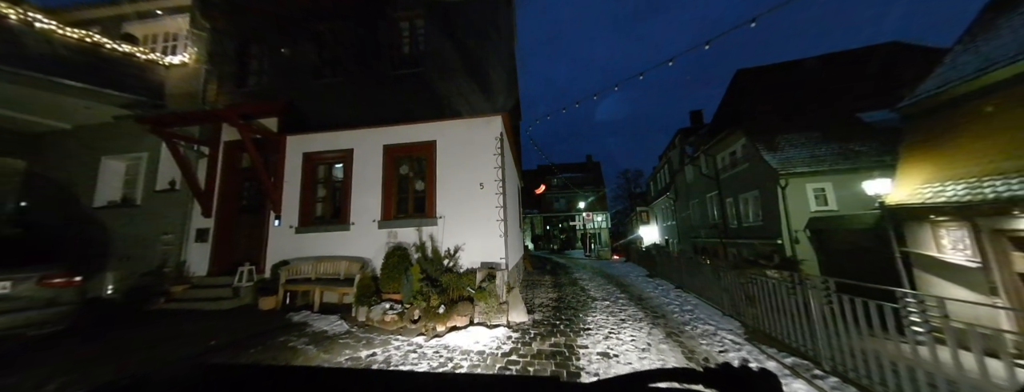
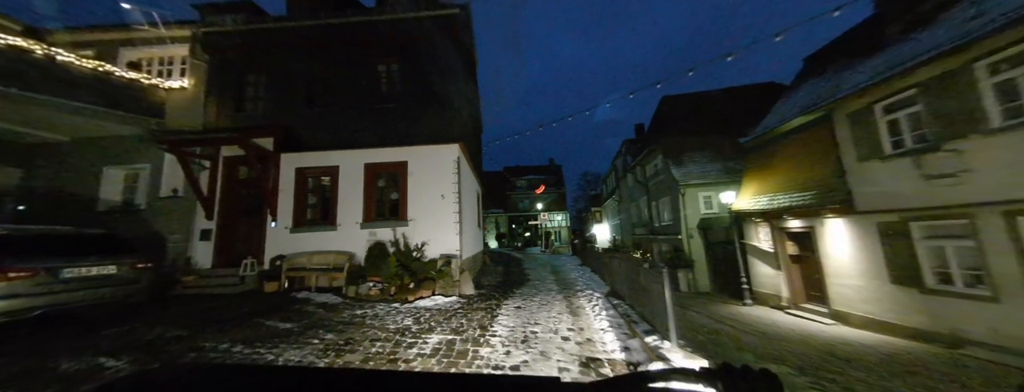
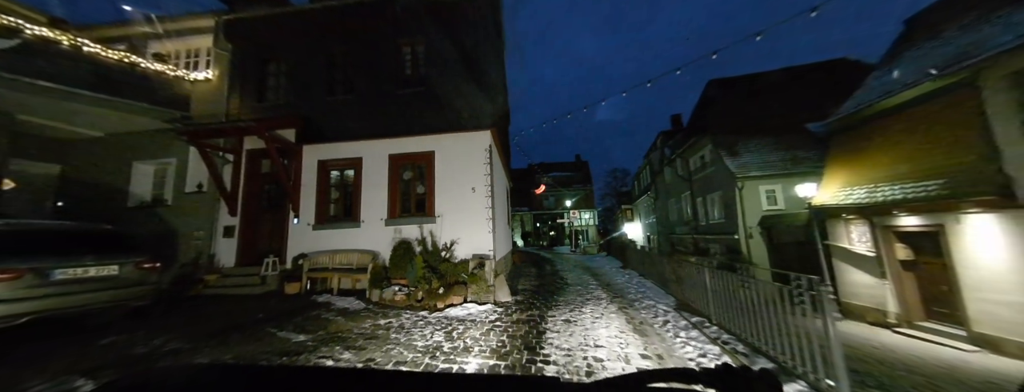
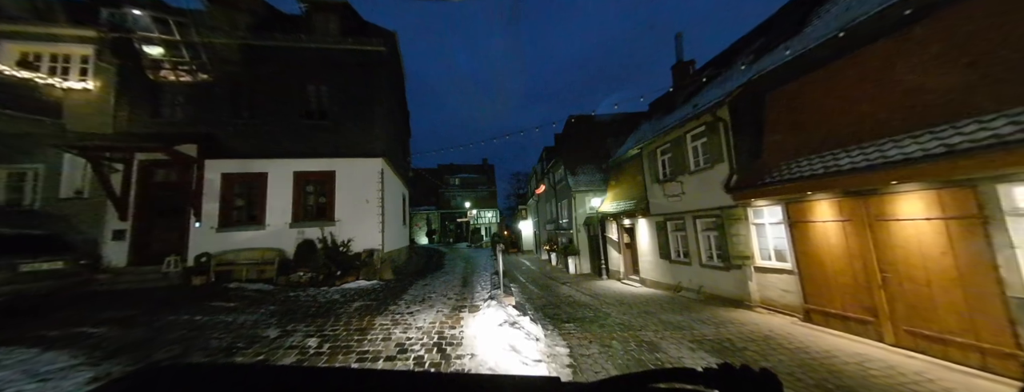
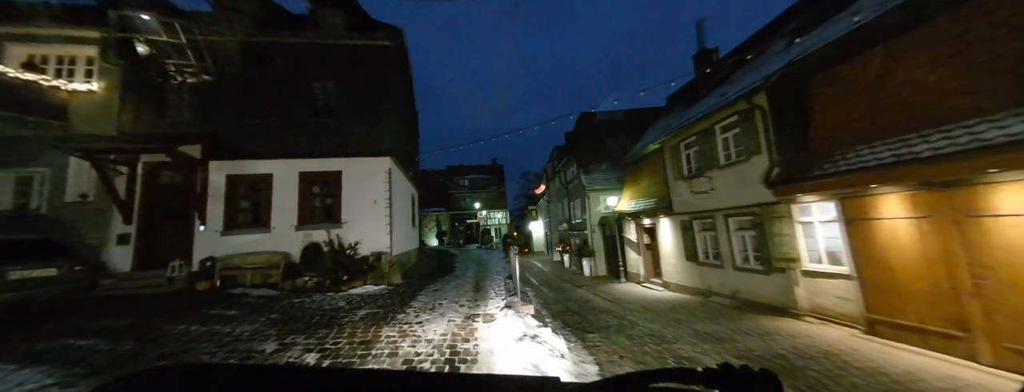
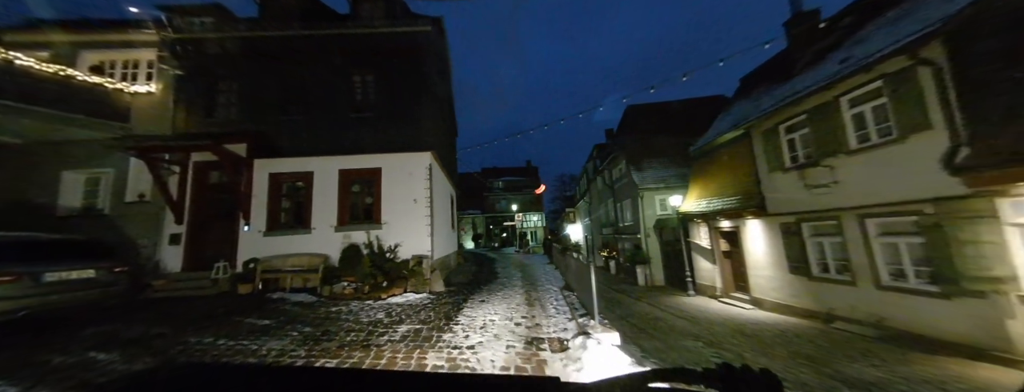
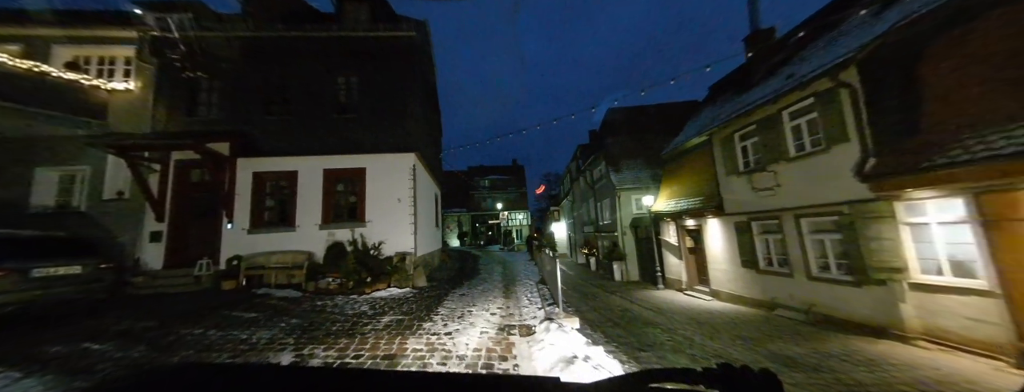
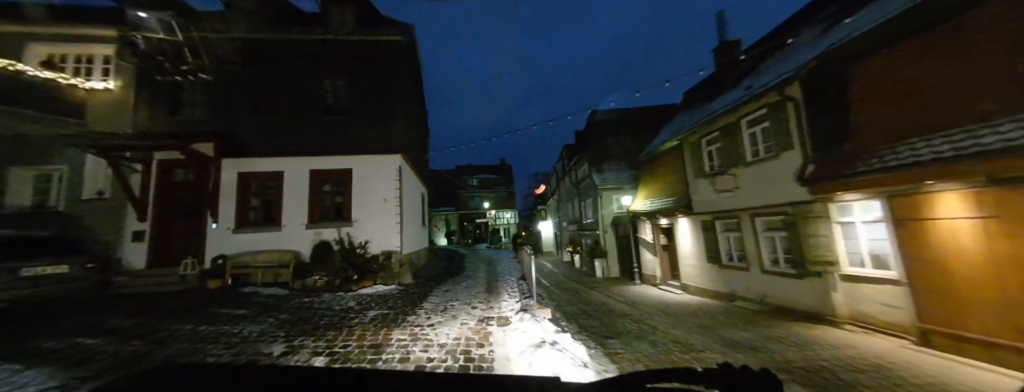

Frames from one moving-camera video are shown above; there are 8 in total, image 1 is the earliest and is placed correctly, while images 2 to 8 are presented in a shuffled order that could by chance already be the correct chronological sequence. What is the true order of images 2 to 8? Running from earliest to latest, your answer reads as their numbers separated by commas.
3, 2, 6, 7, 8, 5, 4
